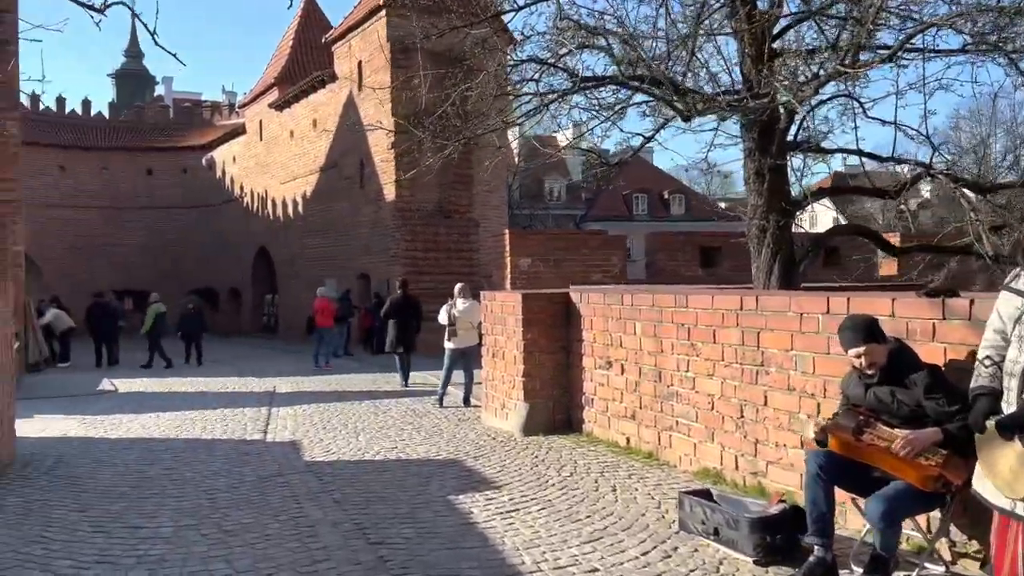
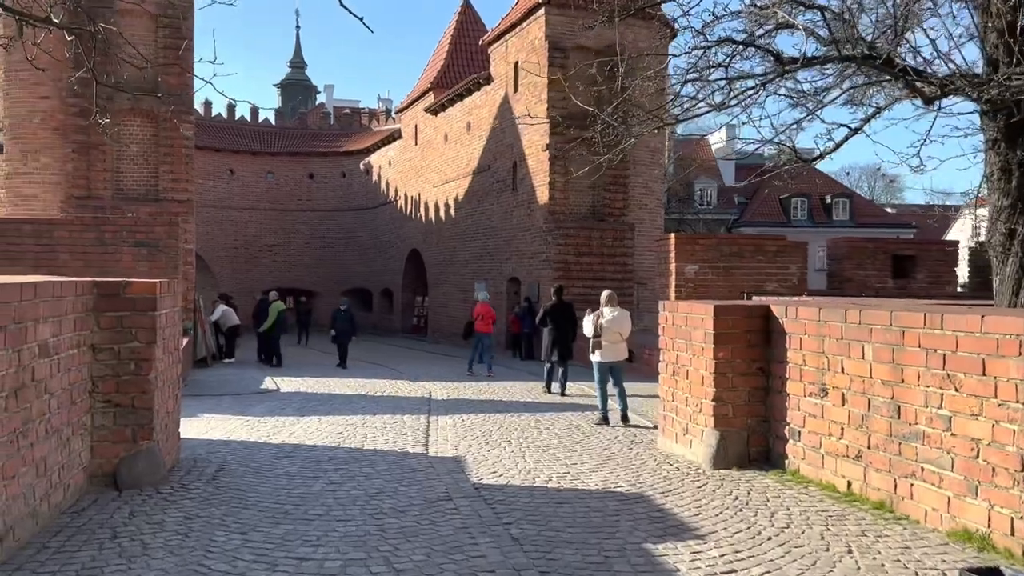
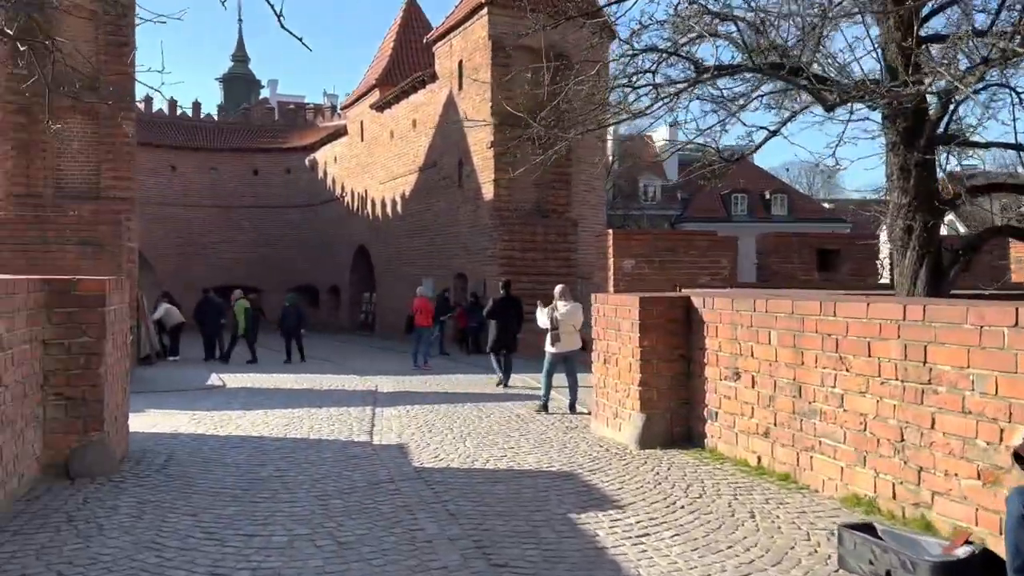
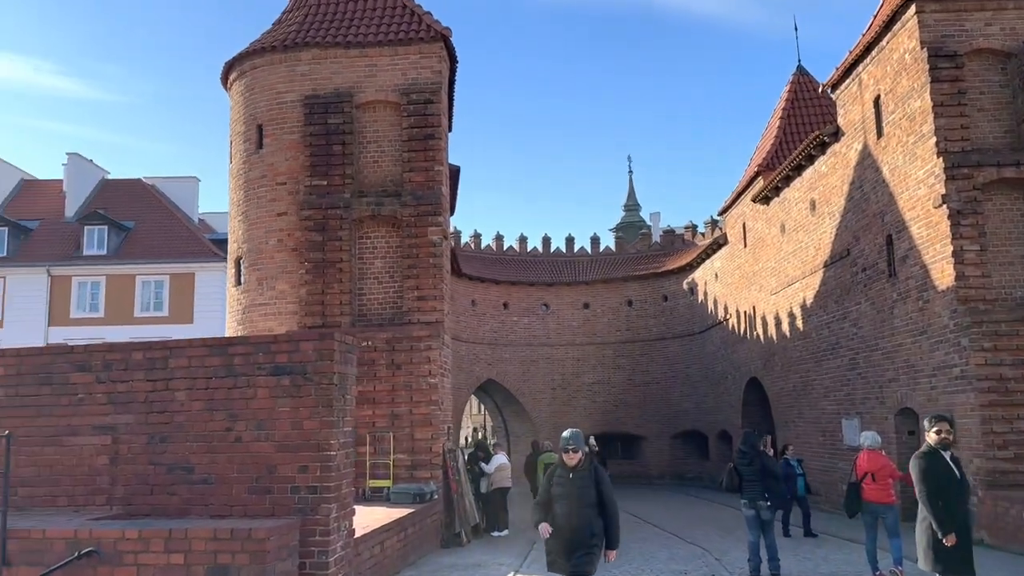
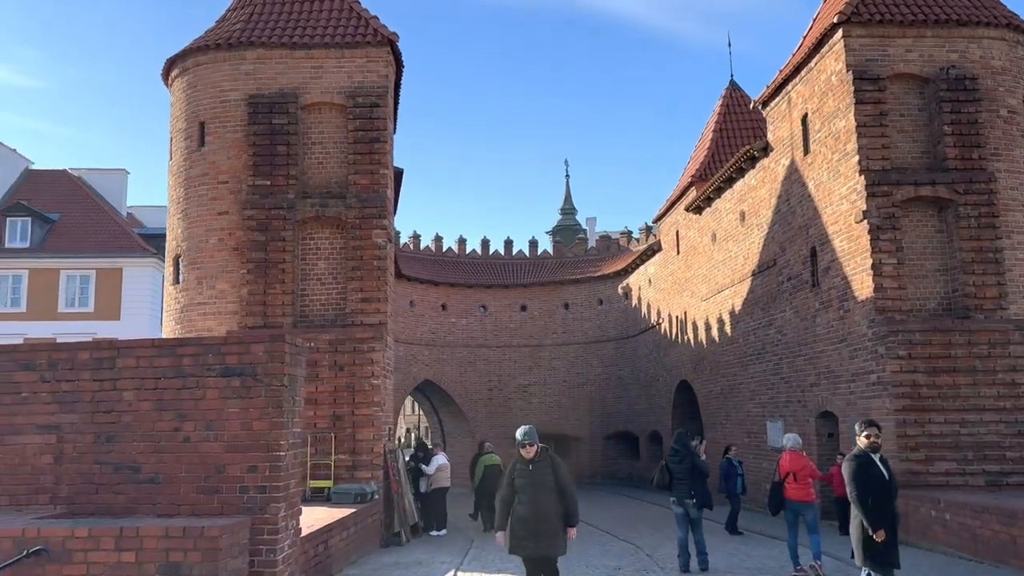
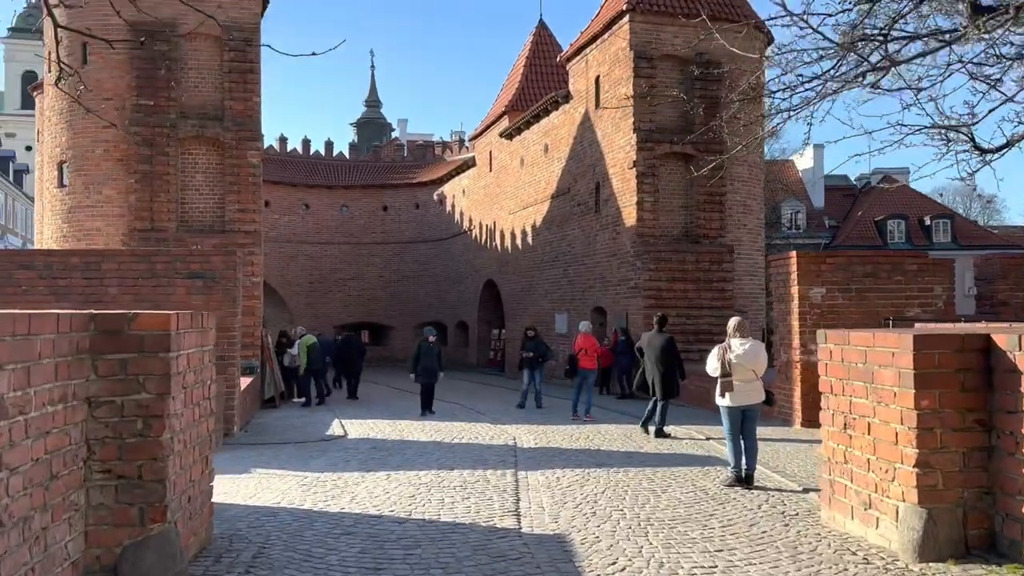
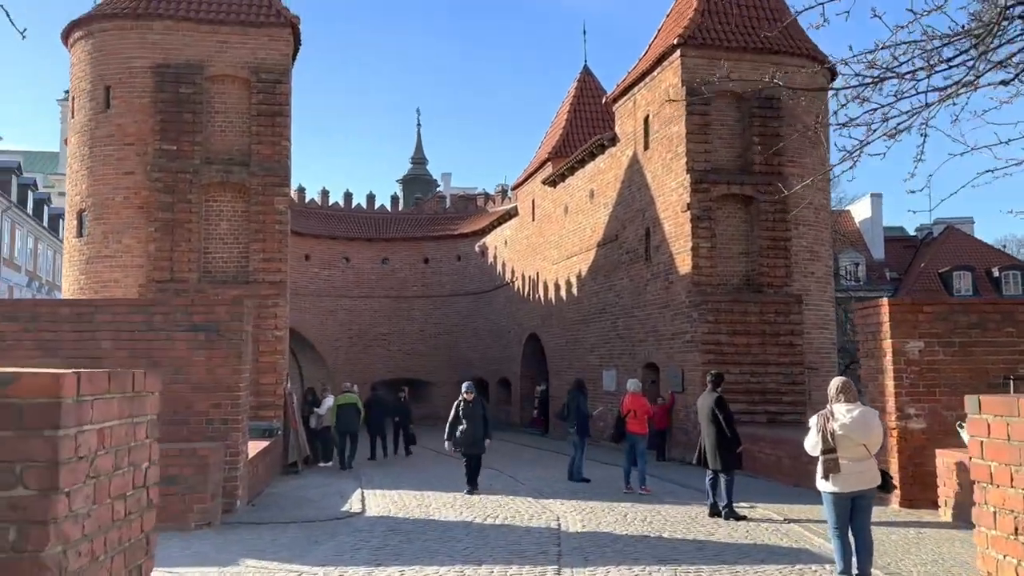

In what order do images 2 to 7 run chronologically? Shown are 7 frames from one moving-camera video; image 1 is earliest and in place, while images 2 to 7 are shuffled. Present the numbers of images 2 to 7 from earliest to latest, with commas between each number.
3, 2, 6, 7, 5, 4
